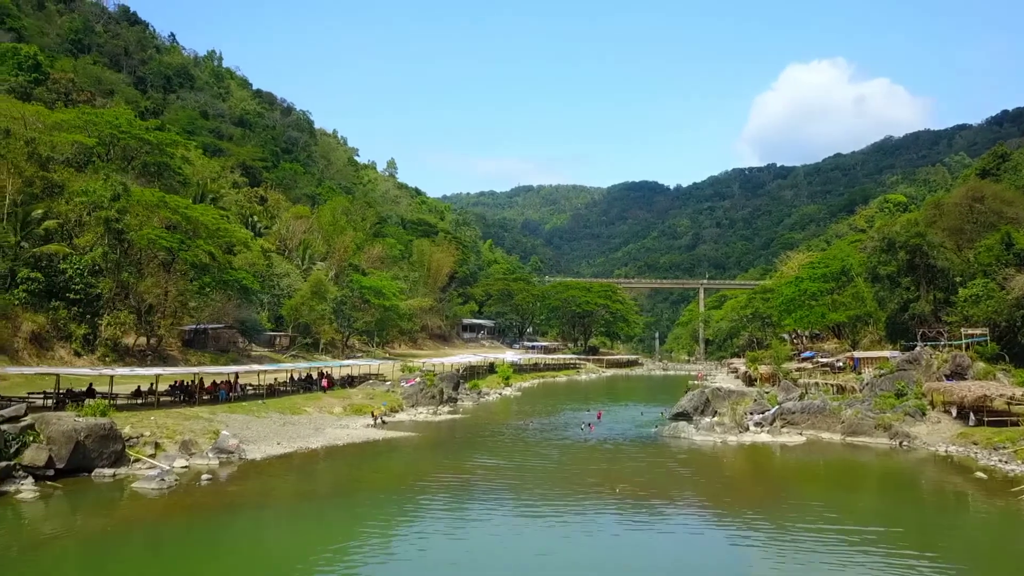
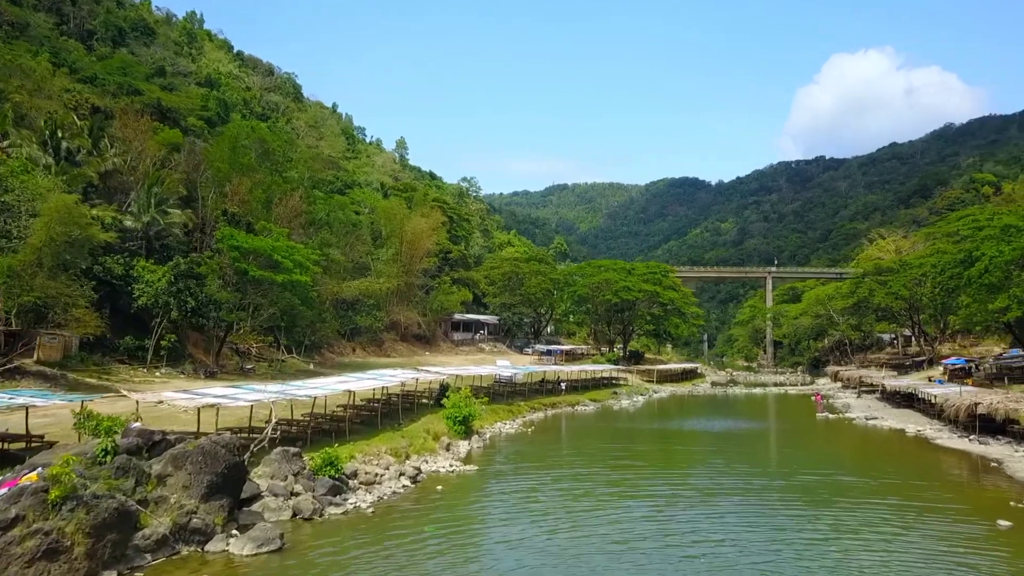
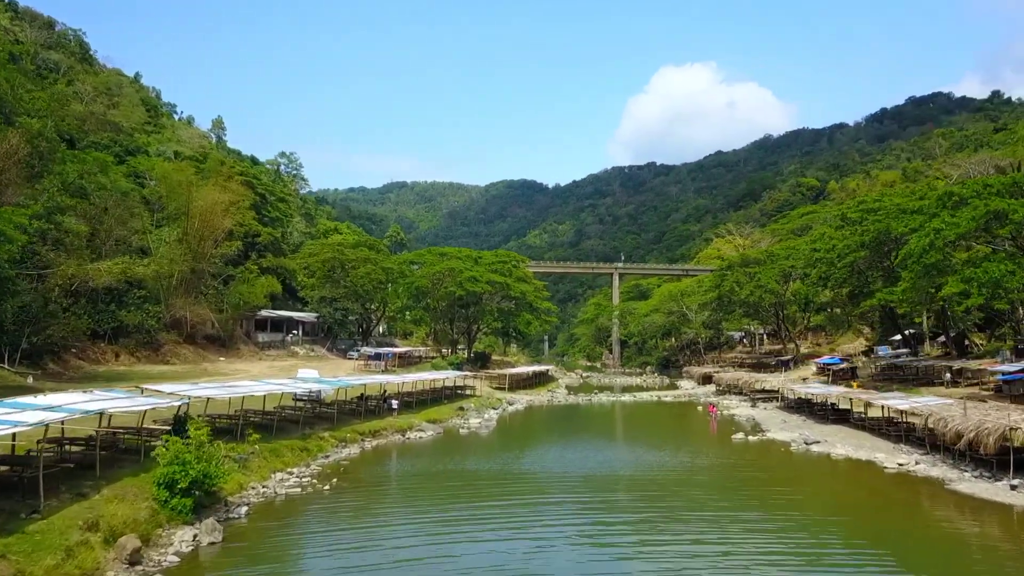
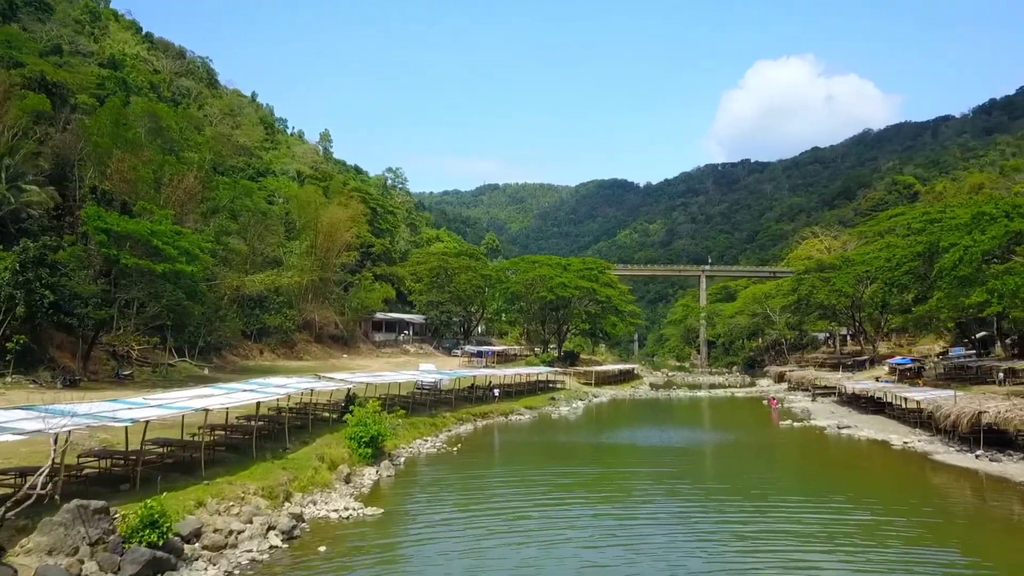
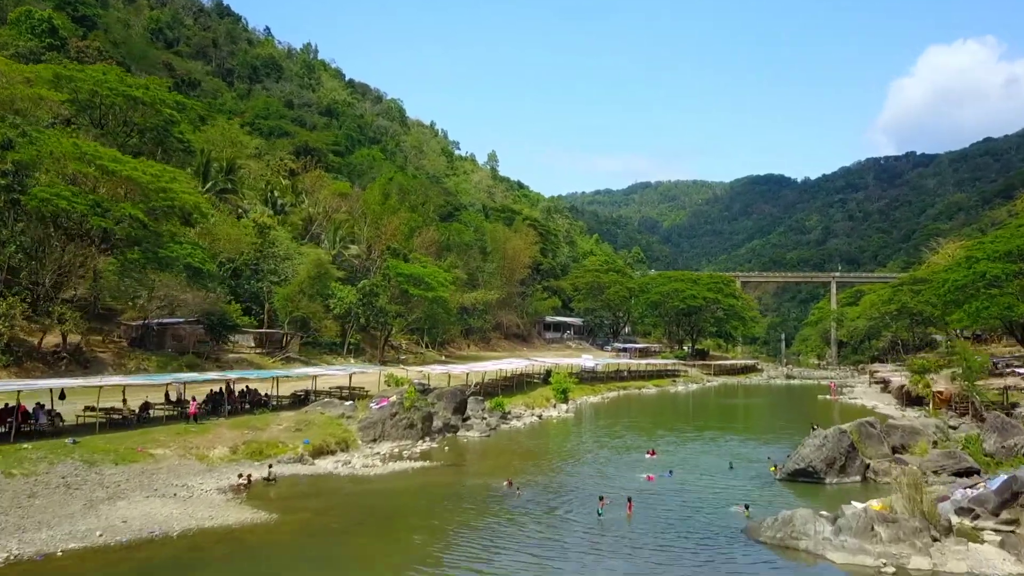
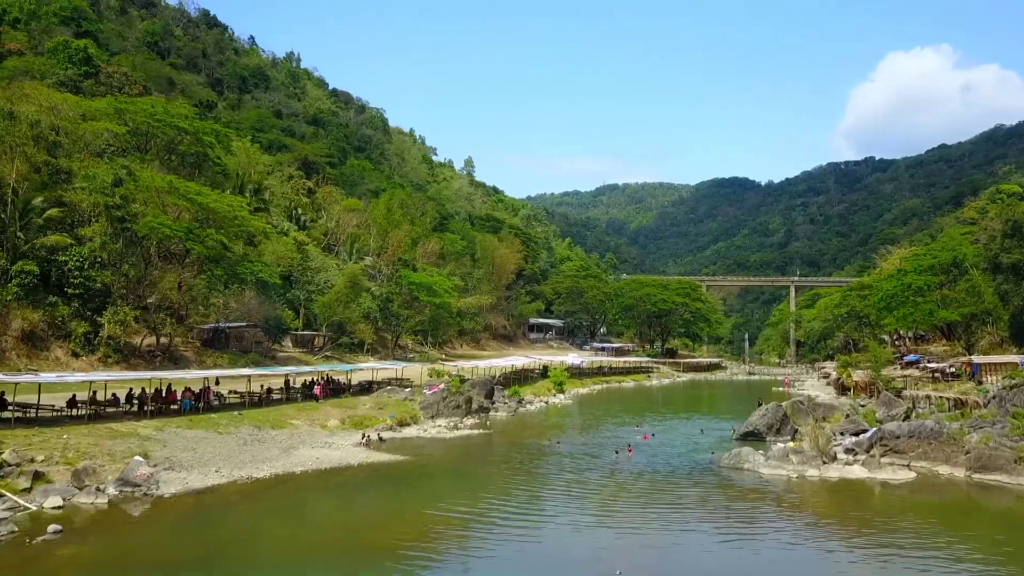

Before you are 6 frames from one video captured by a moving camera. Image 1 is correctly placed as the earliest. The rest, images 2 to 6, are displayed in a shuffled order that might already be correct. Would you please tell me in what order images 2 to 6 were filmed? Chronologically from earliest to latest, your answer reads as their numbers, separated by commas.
6, 5, 2, 4, 3
